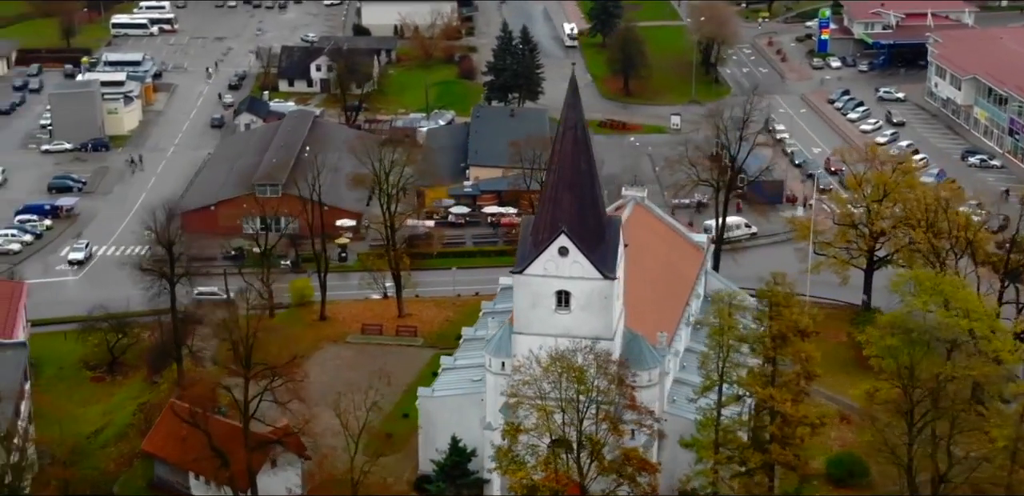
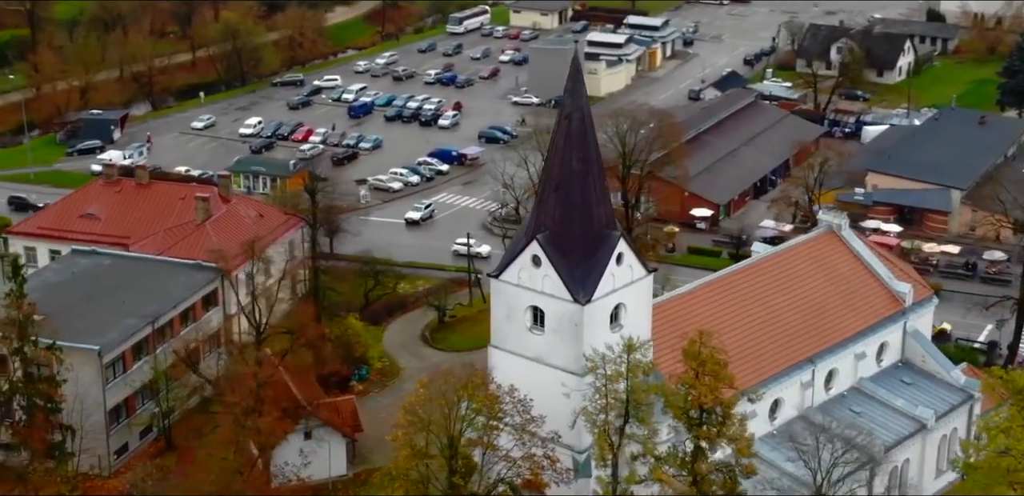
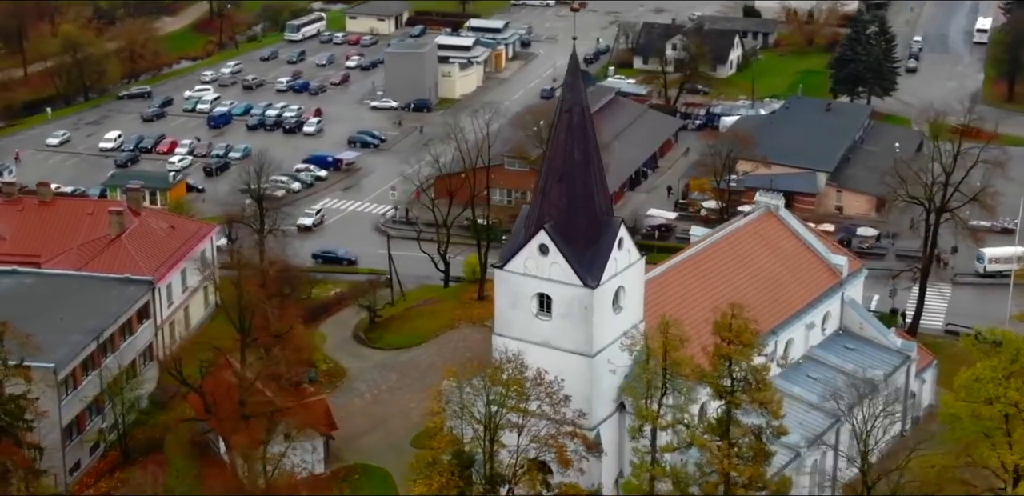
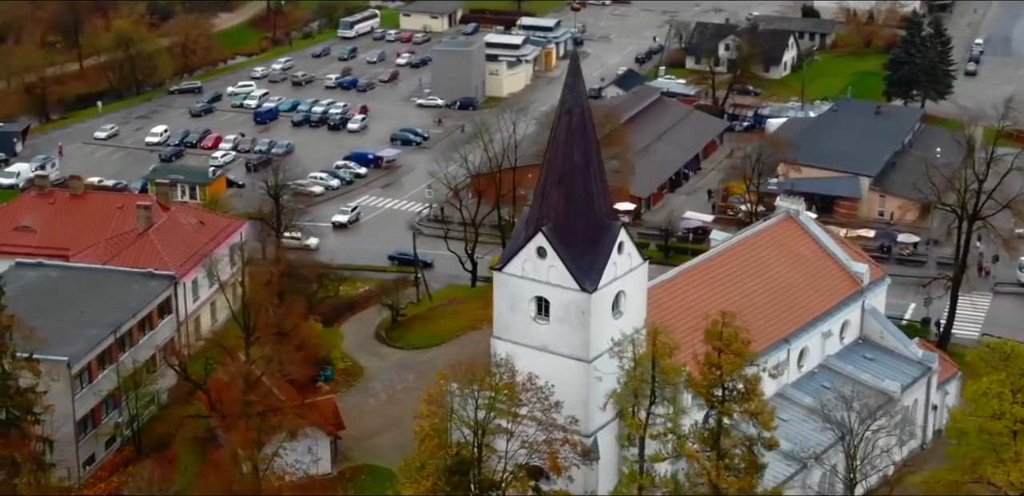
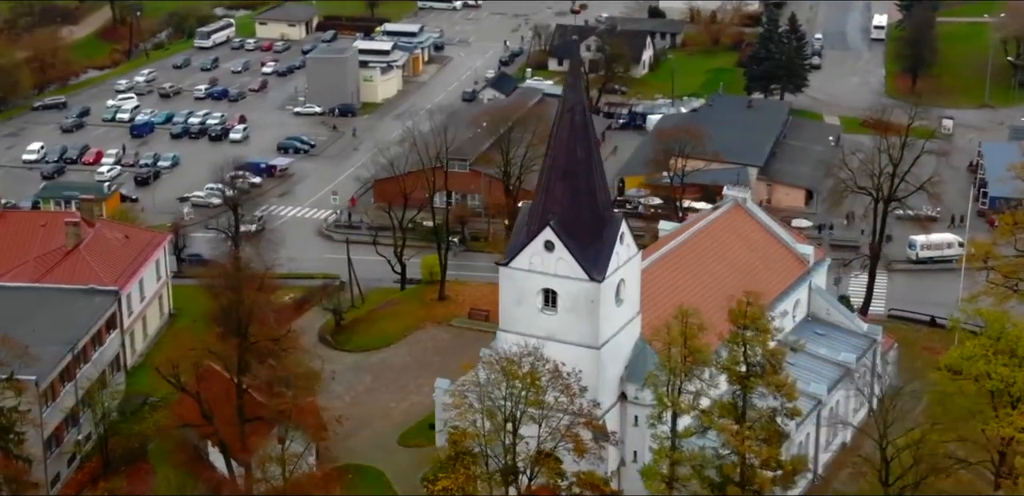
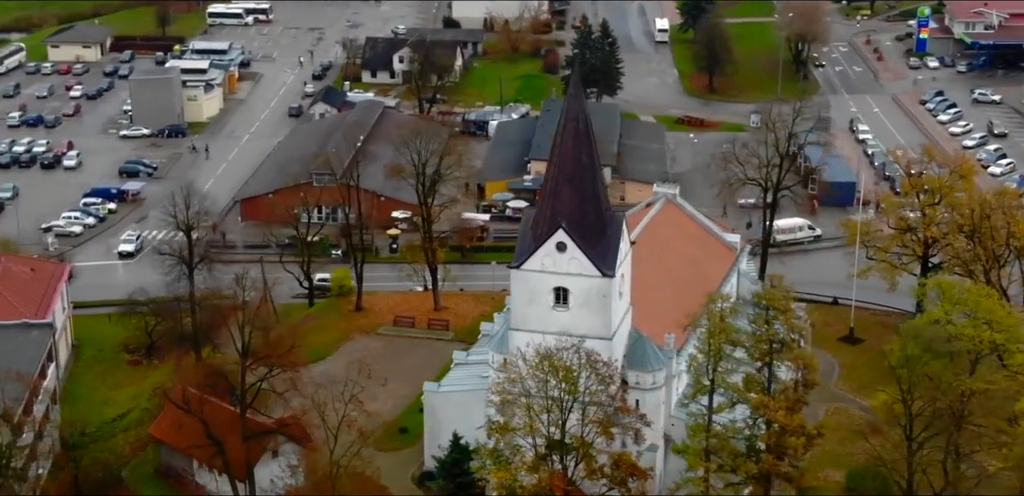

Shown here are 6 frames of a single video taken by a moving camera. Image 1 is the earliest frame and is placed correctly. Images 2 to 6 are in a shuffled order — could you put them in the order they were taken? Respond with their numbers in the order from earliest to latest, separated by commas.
6, 5, 3, 4, 2
